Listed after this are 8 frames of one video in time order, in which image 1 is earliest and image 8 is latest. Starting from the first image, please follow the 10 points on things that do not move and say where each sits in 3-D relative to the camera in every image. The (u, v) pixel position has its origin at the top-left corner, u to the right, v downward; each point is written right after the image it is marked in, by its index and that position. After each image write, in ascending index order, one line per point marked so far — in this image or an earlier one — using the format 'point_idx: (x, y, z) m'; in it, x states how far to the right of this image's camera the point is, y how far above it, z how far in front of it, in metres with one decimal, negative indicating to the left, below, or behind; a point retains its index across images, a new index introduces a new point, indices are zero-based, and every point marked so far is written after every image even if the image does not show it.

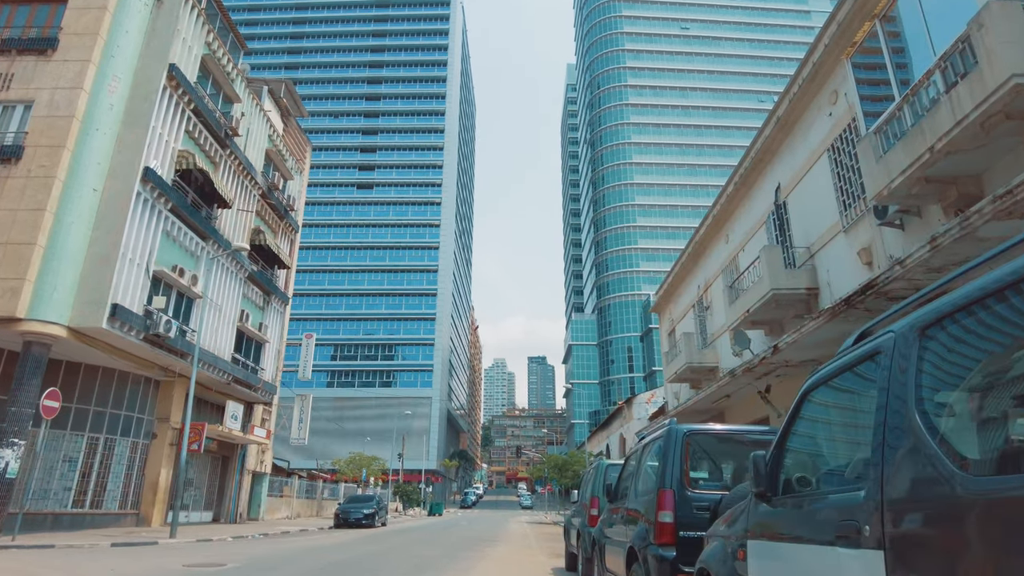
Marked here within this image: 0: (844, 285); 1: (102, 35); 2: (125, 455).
0: (+5.9, 0.0, +11.6) m
1: (-11.3, +7.0, +18.0) m
2: (-11.3, -4.8, +18.9) m
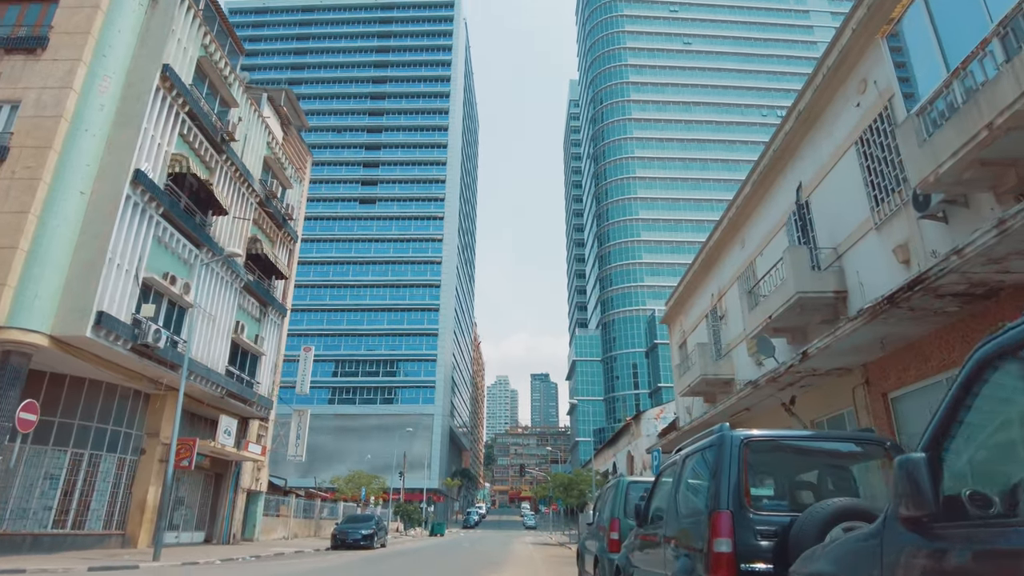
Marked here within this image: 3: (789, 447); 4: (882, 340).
0: (+6.0, 0.0, +10.7) m
1: (-11.2, +6.8, +17.4) m
2: (-11.1, -5.0, +18.0) m
3: (+1.7, -1.0, +4.1) m
4: (+5.5, -0.8, +9.7) m
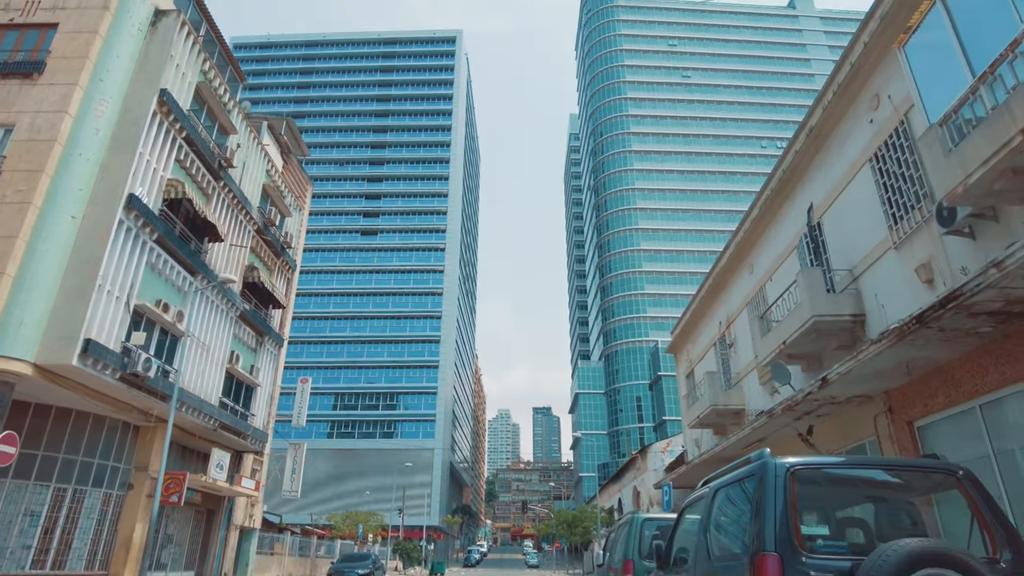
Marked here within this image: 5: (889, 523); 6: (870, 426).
0: (+6.0, -0.3, +10.2) m
1: (-11.2, +6.1, +17.3) m
2: (-11.0, -5.8, +17.2) m
3: (+1.7, -1.0, +3.5) m
4: (+5.6, -1.1, +9.1) m
5: (+2.1, -1.3, +3.5) m
6: (+6.0, -2.3, +11.0) m
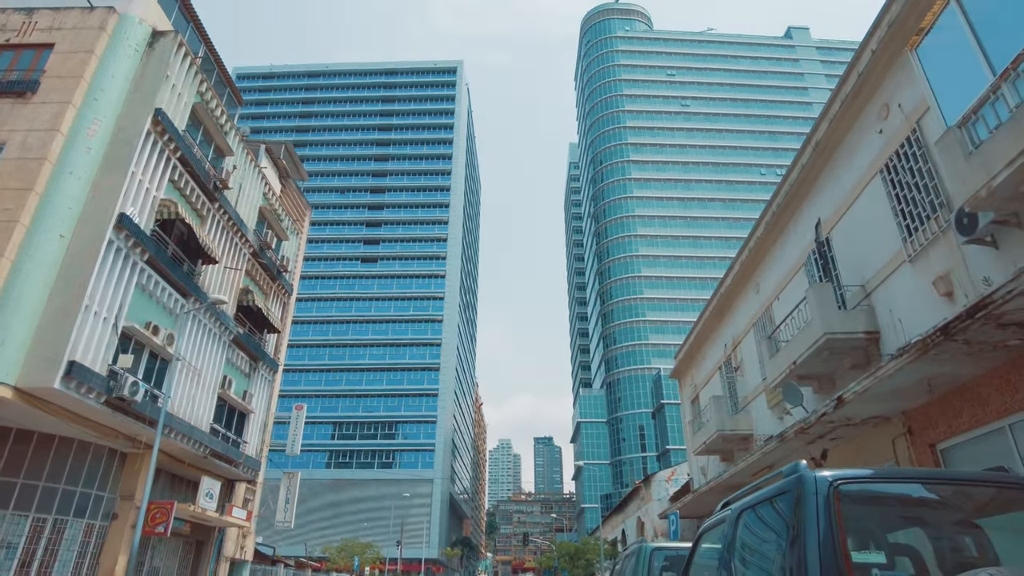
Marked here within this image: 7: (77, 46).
0: (+6.0, -0.5, +9.7) m
1: (-11.2, +5.5, +17.1) m
2: (-11.1, -6.3, +16.5) m
3: (+1.7, -1.0, +3.0) m
4: (+5.5, -1.2, +8.6) m
5: (+2.0, -1.2, +3.0) m
6: (+6.0, -2.6, +10.4) m
7: (-11.7, +6.5, +17.5) m
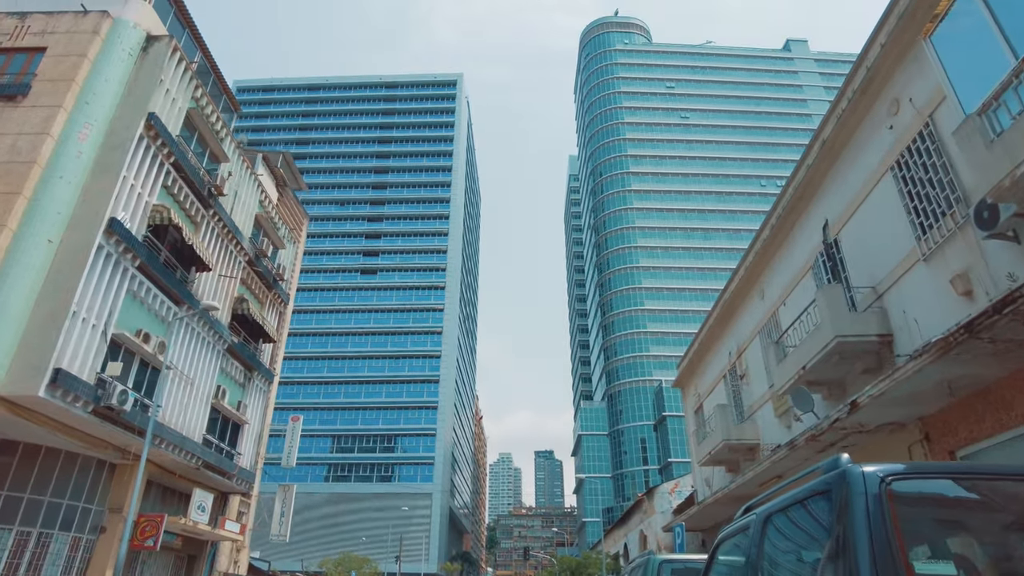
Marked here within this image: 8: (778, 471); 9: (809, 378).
0: (+6.0, -0.5, +9.3) m
1: (-11.2, +5.3, +16.8) m
2: (-11.1, -6.5, +16.0) m
3: (+1.7, -0.8, +2.6) m
4: (+5.5, -1.2, +8.2) m
5: (+2.0, -1.1, +2.6) m
6: (+6.0, -2.6, +10.0) m
7: (-11.7, +6.3, +17.3) m
8: (+5.3, -3.7, +13.0) m
9: (+5.3, -1.6, +11.7) m
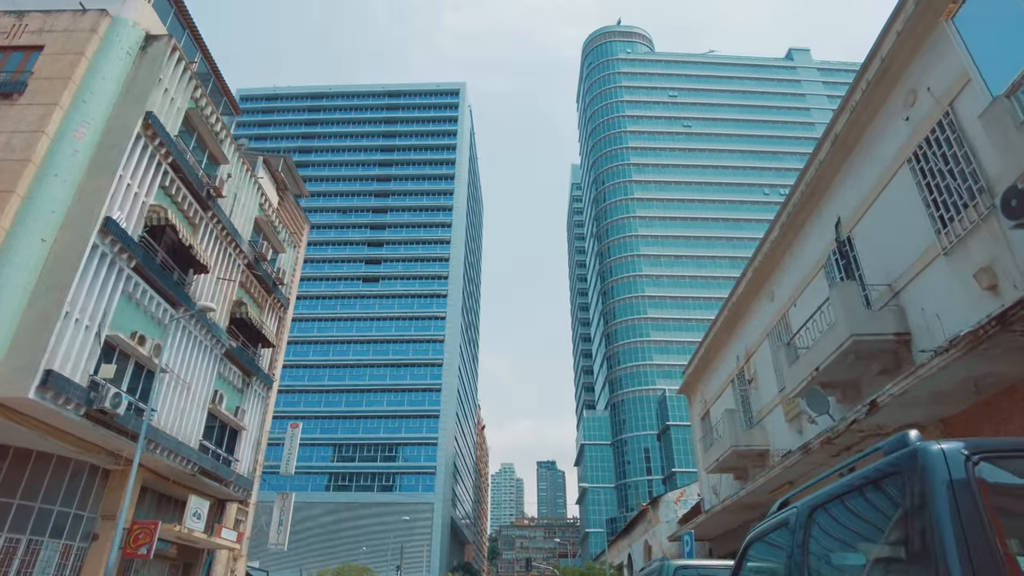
0: (+6.0, -0.5, +8.9) m
1: (-11.1, +5.3, +16.6) m
2: (-11.0, -6.5, +15.6) m
3: (+1.7, -0.7, +2.3) m
4: (+5.5, -1.1, +7.8) m
5: (+2.0, -0.9, +2.2) m
6: (+6.0, -2.5, +9.5) m
7: (-11.7, +6.3, +17.1) m
8: (+5.4, -3.6, +12.5) m
9: (+5.4, -1.6, +11.3) m
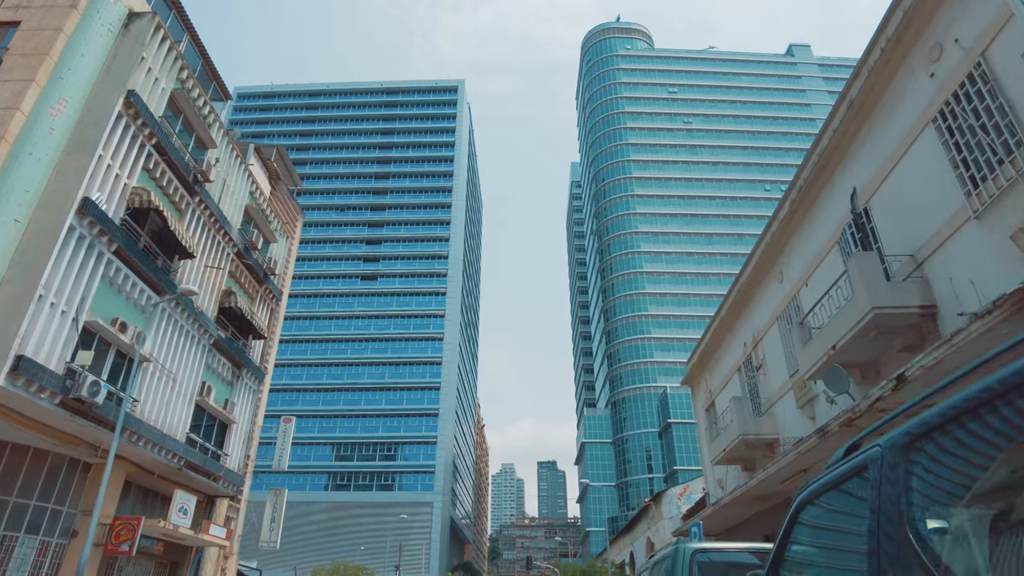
0: (+6.0, 0.0, +8.2) m
1: (-11.2, +5.7, +15.9) m
2: (-11.1, -6.1, +14.9) m
3: (+1.6, -0.2, +1.5) m
4: (+5.5, -0.7, +7.1) m
5: (+2.0, -0.5, +1.5) m
6: (+6.0, -2.1, +8.8) m
7: (-11.8, +6.7, +16.4) m
8: (+5.3, -3.2, +11.8) m
9: (+5.3, -1.2, +10.6) m
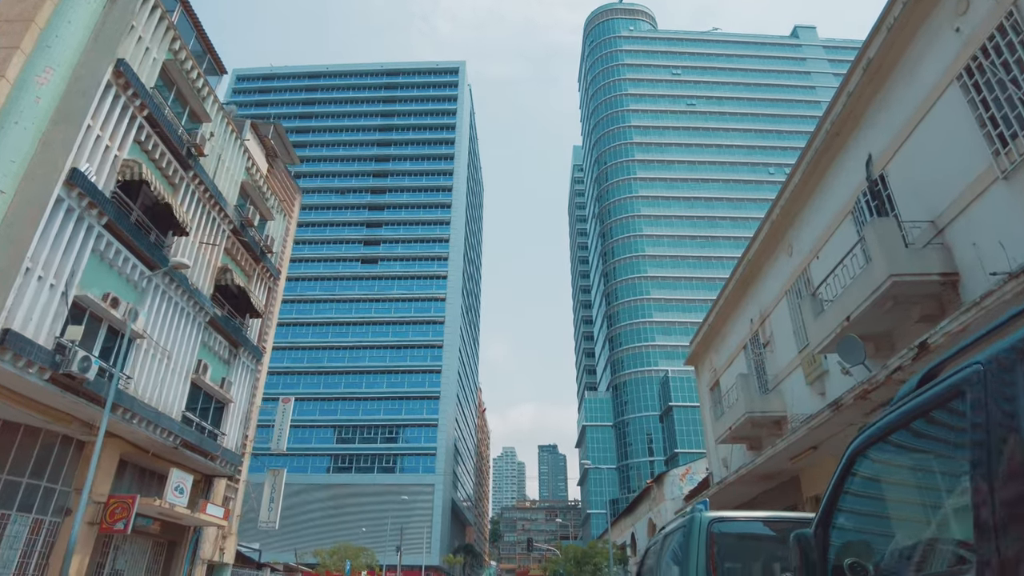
0: (+6.0, +0.4, +7.8) m
1: (-11.2, +6.3, +15.3) m
2: (-11.0, -5.5, +14.6) m
3: (+1.6, 0.0, +1.1) m
4: (+5.5, -0.3, +6.6) m
5: (+2.0, -0.2, +1.1) m
6: (+6.0, -1.7, +8.5) m
7: (-11.7, +7.3, +15.8) m
8: (+5.3, -2.7, +11.5) m
9: (+5.4, -0.7, +10.2) m
